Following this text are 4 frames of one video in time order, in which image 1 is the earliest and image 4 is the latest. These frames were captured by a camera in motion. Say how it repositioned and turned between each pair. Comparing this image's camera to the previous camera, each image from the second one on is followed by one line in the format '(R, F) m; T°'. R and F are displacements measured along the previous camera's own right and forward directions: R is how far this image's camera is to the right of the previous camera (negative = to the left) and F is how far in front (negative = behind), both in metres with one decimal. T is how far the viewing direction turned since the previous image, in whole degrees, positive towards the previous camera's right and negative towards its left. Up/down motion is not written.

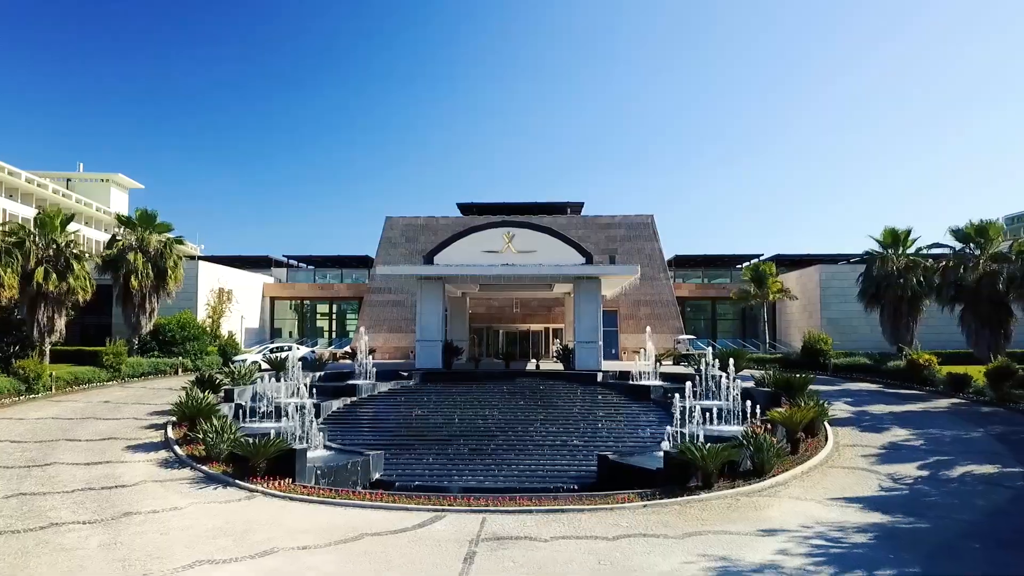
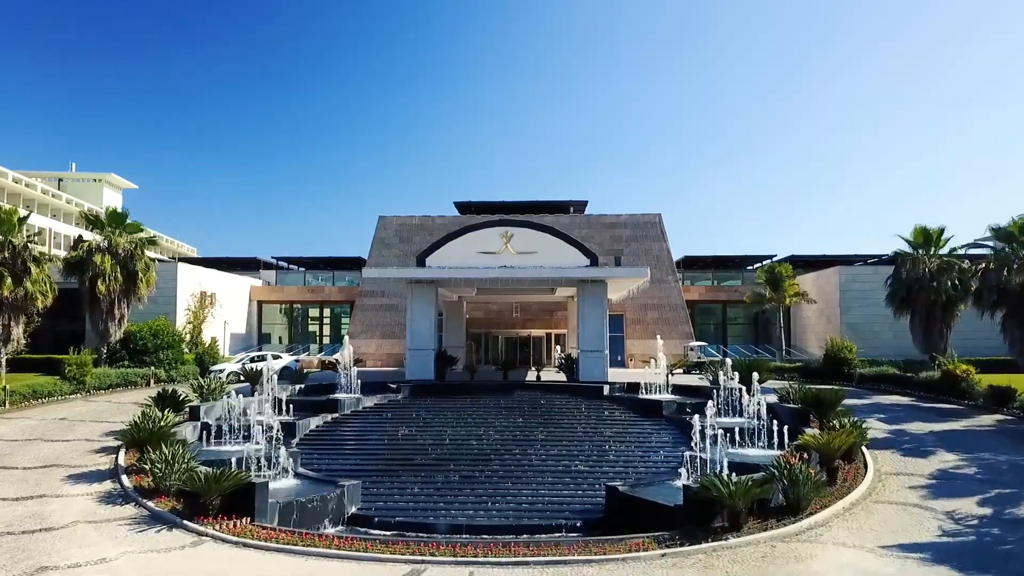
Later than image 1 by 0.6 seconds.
(+0.1, +1.0) m; 0°
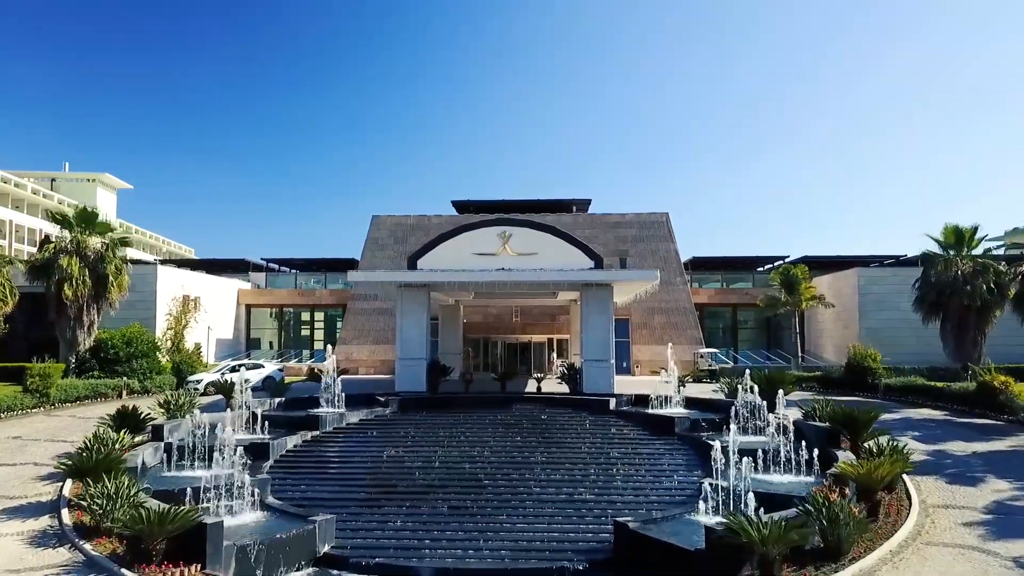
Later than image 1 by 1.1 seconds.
(+0.1, +0.9) m; 0°
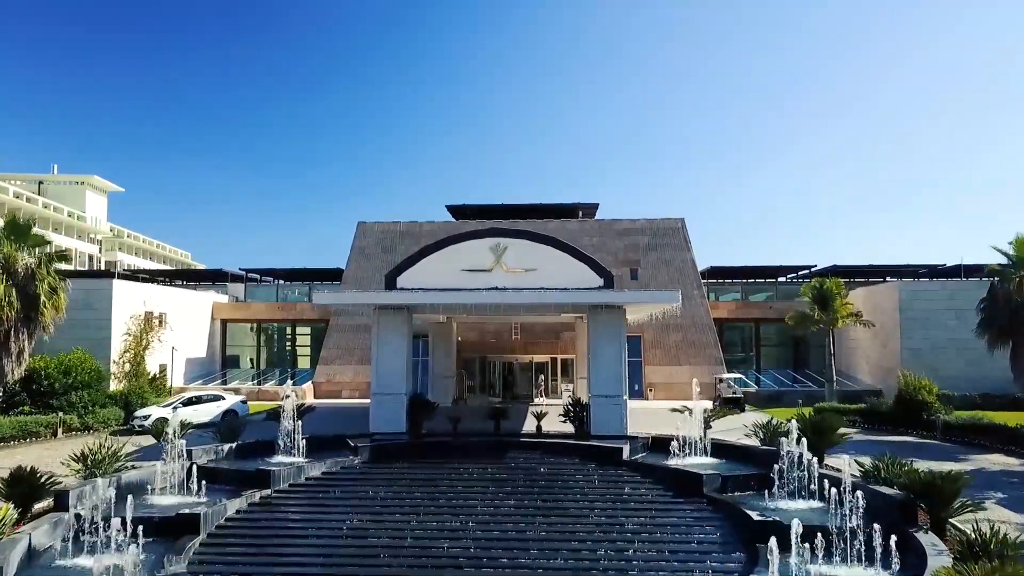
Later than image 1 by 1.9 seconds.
(+0.1, +1.6) m; 0°
